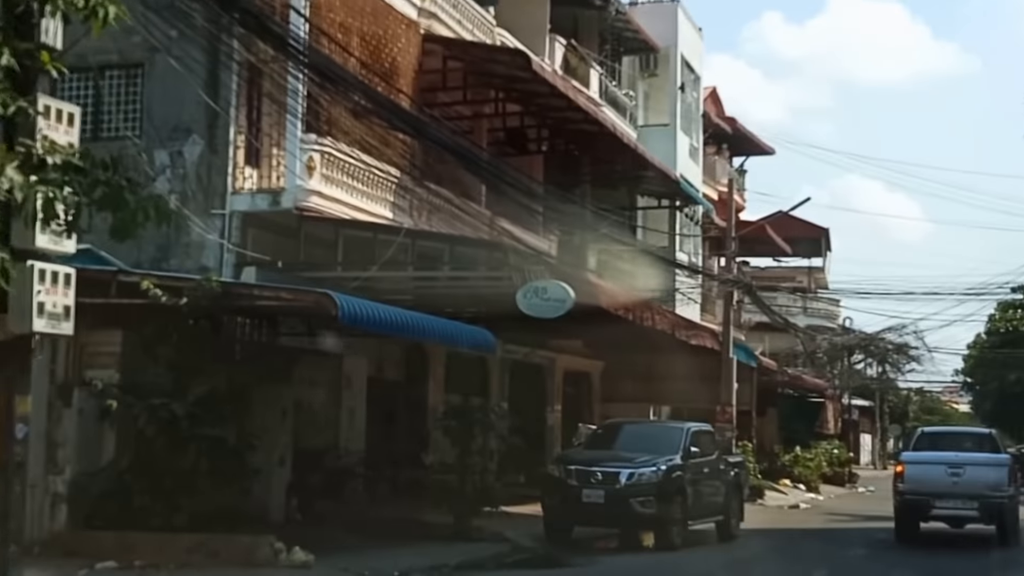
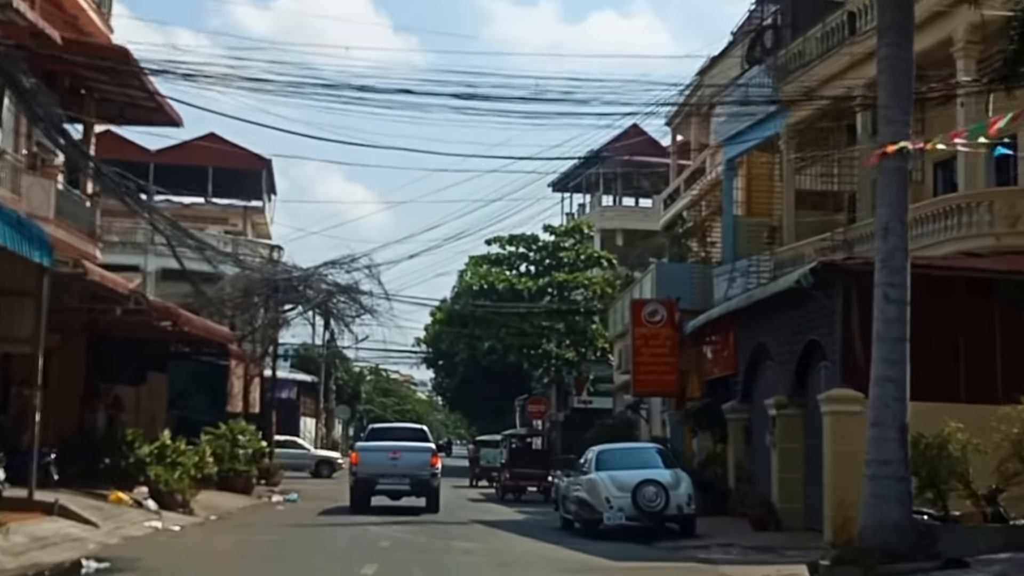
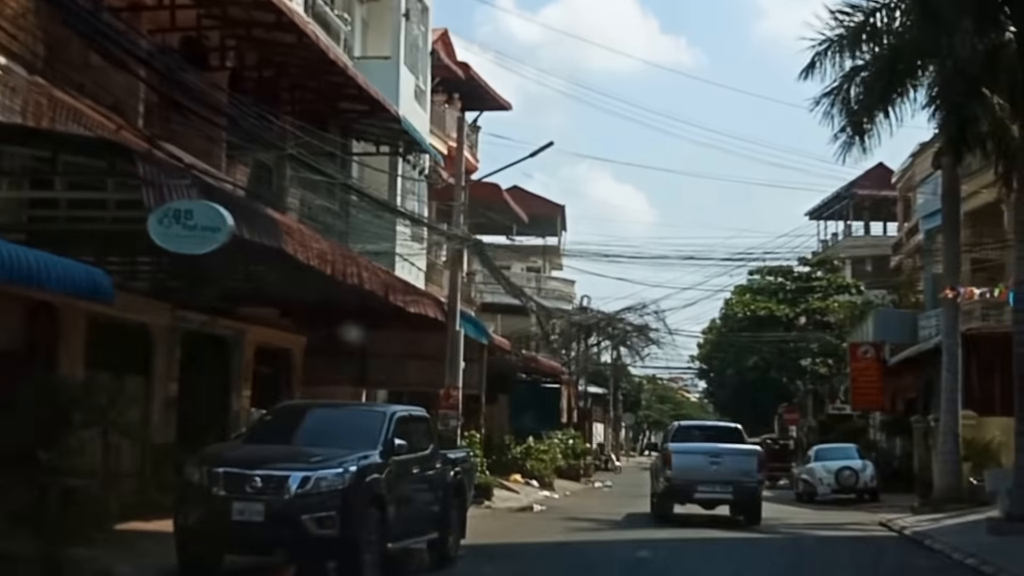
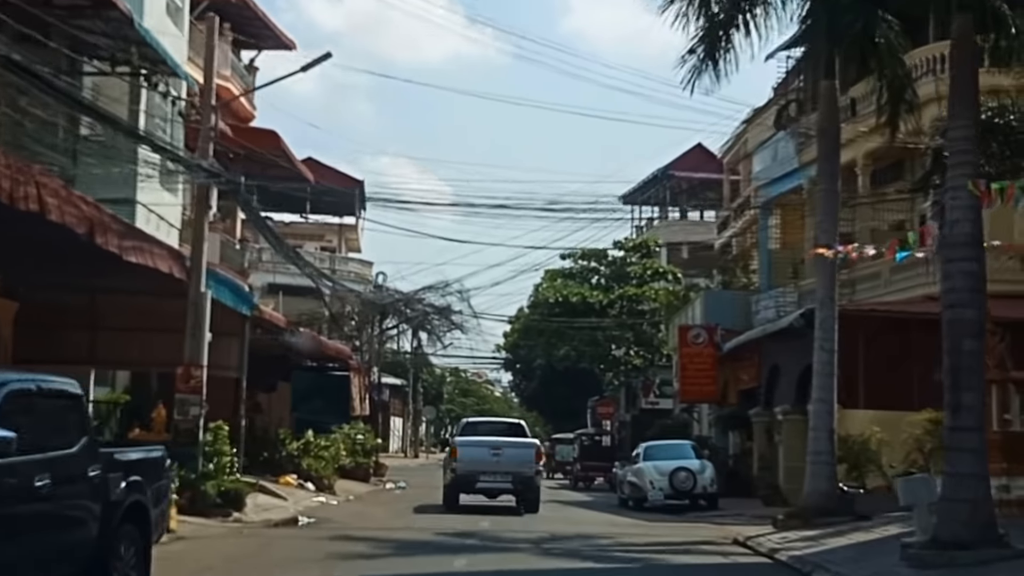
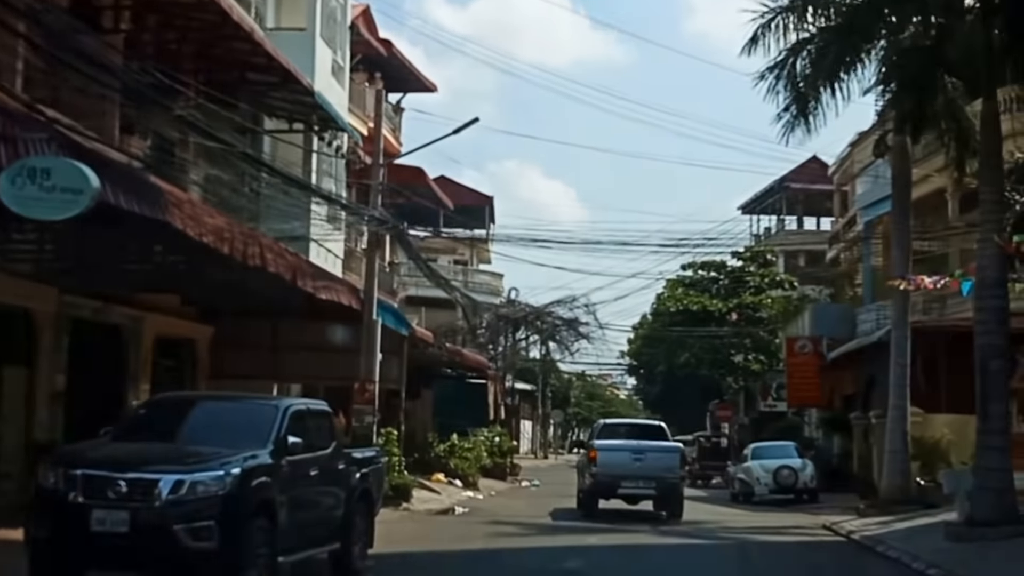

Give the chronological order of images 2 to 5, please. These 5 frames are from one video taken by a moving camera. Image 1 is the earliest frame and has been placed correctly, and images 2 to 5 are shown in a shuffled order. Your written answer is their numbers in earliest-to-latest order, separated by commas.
3, 5, 4, 2
